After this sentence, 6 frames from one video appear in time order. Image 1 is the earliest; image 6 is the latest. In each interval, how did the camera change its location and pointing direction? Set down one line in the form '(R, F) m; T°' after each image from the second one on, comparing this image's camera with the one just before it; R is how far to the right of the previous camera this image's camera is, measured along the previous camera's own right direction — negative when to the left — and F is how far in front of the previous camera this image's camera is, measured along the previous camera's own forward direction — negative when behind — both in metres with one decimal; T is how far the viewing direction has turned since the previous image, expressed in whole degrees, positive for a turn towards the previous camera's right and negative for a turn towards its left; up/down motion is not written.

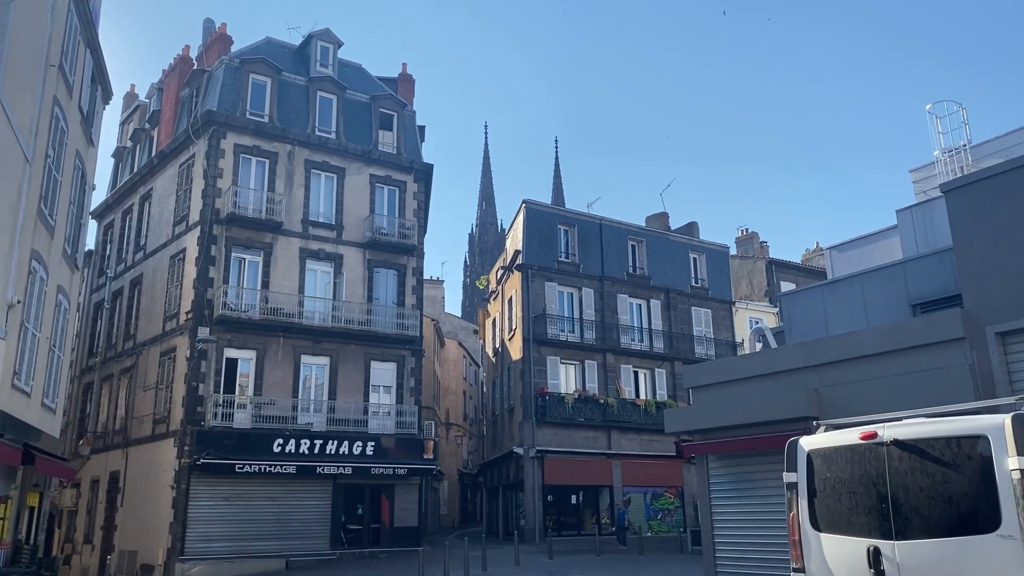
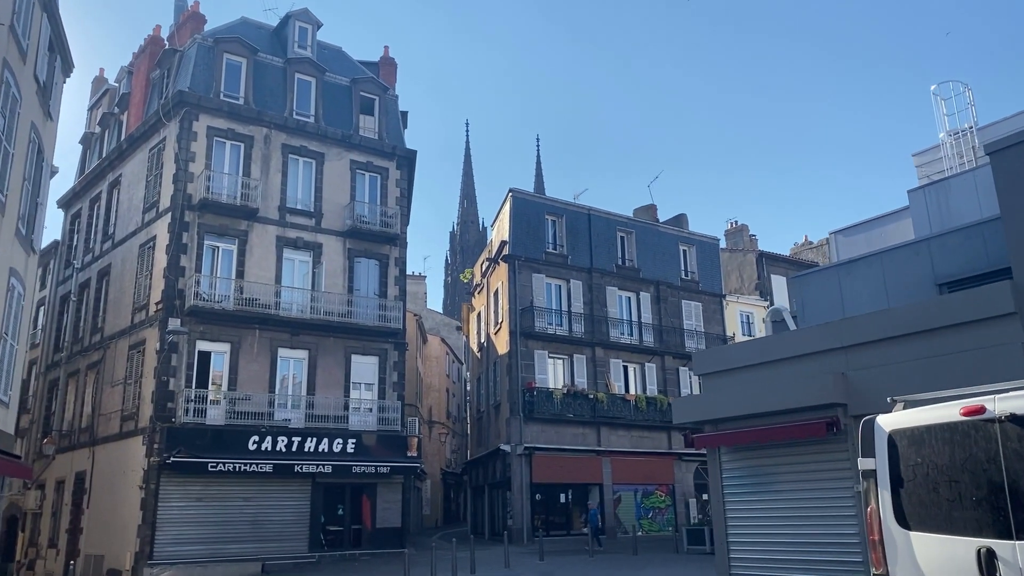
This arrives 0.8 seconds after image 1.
(-0.2, +1.0) m; +1°
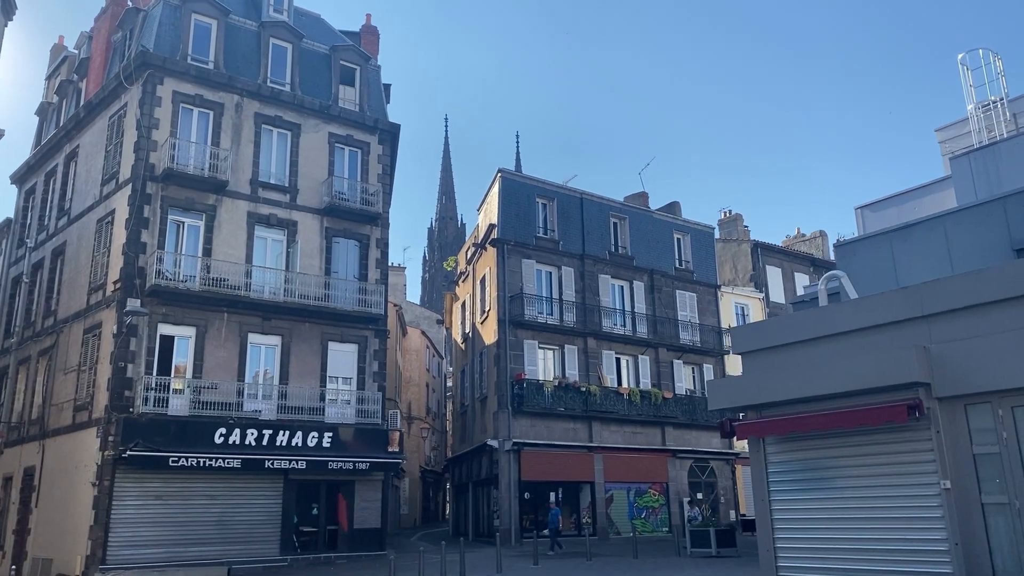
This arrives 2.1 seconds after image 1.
(-0.4, +1.7) m; +2°
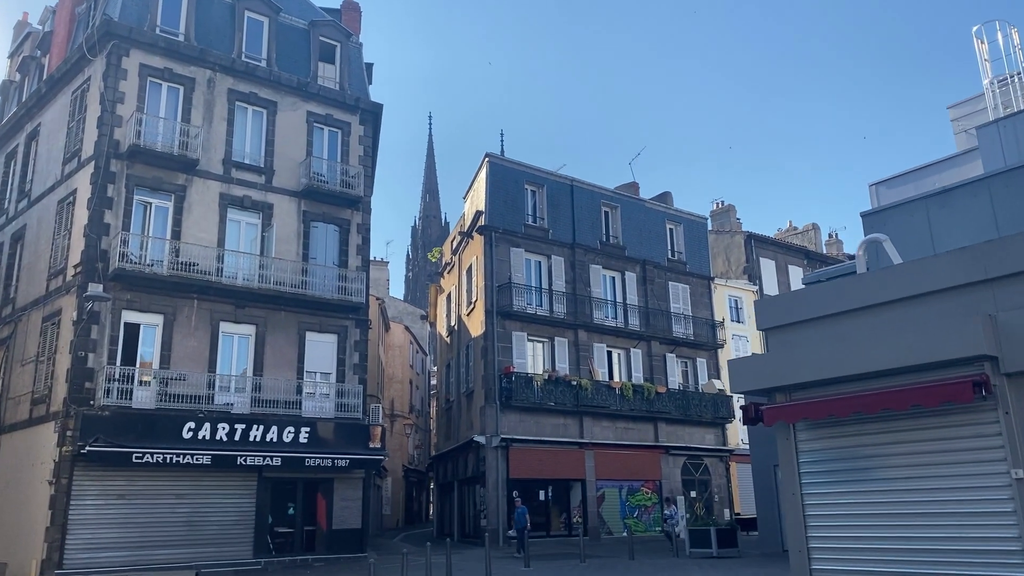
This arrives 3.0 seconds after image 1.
(-0.1, +1.2) m; +1°
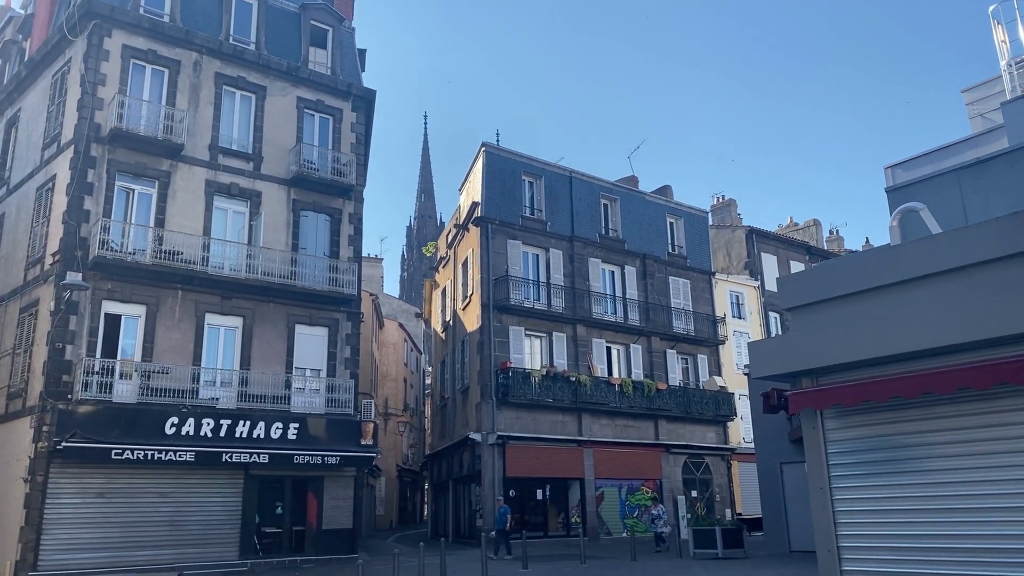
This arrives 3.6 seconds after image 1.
(0.0, +0.7) m; 0°
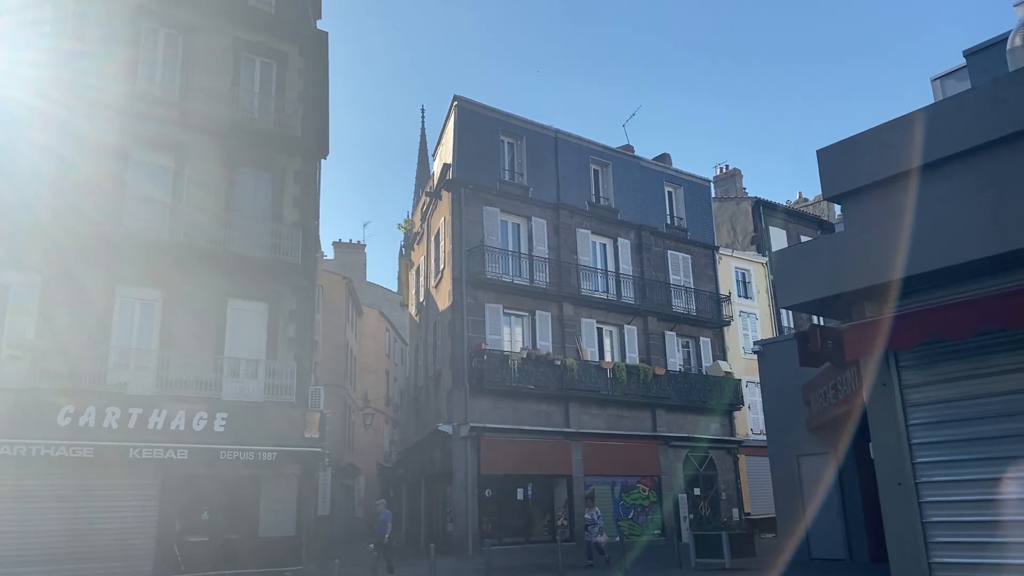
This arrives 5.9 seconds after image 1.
(+0.7, +3.0) m; 0°
